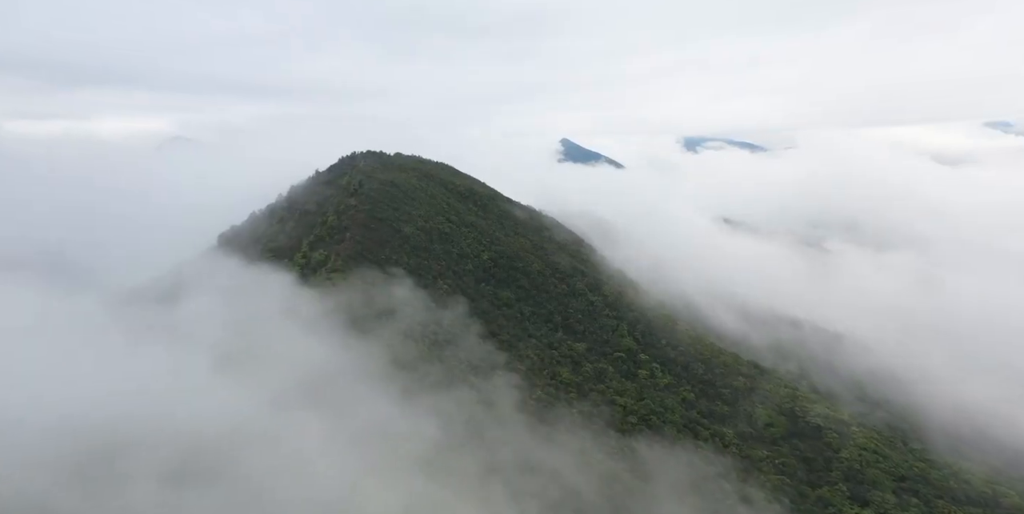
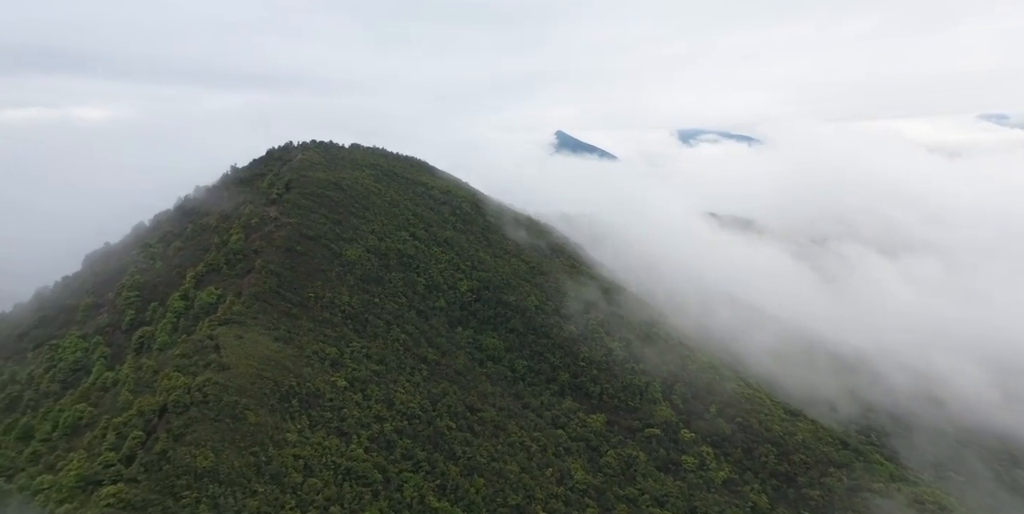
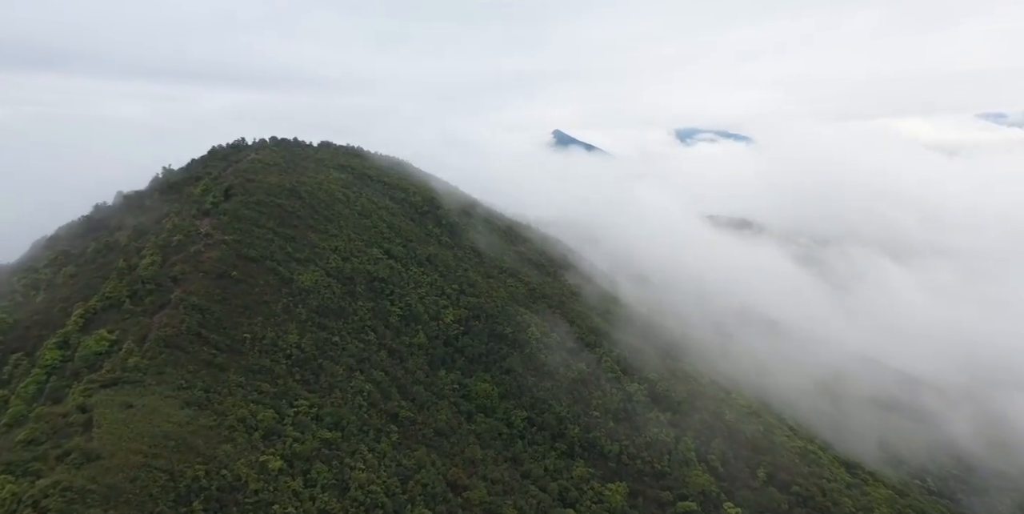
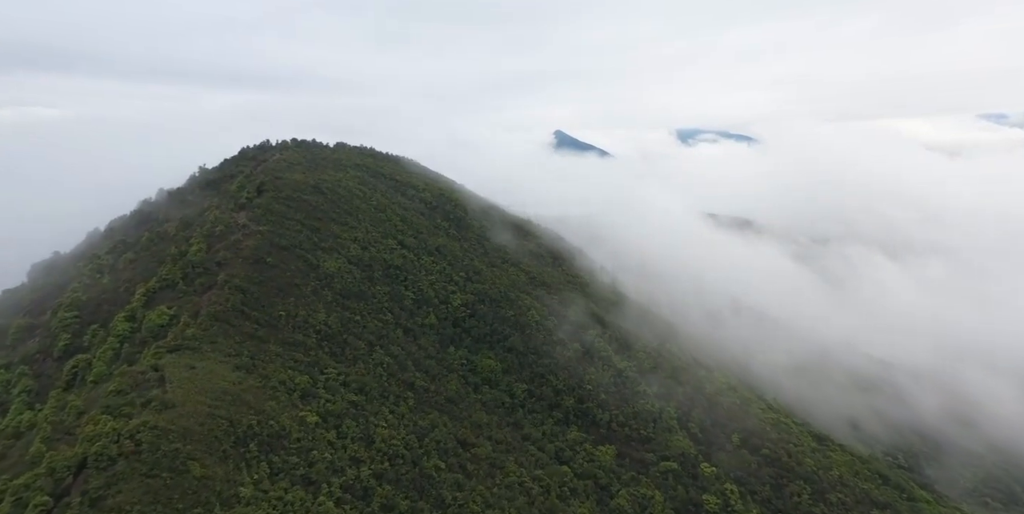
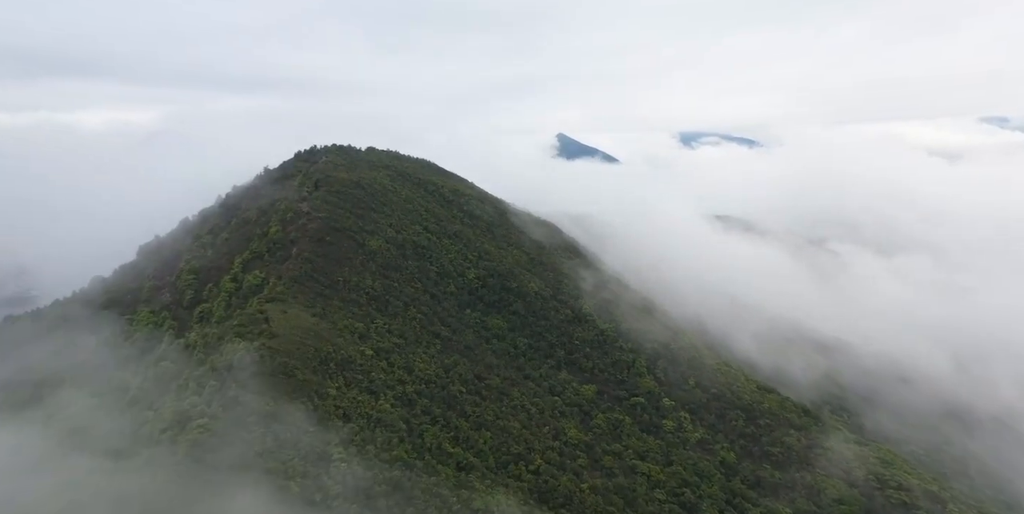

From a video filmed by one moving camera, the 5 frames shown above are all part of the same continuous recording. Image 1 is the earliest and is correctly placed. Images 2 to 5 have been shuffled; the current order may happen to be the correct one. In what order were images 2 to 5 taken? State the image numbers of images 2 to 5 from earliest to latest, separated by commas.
5, 2, 4, 3
